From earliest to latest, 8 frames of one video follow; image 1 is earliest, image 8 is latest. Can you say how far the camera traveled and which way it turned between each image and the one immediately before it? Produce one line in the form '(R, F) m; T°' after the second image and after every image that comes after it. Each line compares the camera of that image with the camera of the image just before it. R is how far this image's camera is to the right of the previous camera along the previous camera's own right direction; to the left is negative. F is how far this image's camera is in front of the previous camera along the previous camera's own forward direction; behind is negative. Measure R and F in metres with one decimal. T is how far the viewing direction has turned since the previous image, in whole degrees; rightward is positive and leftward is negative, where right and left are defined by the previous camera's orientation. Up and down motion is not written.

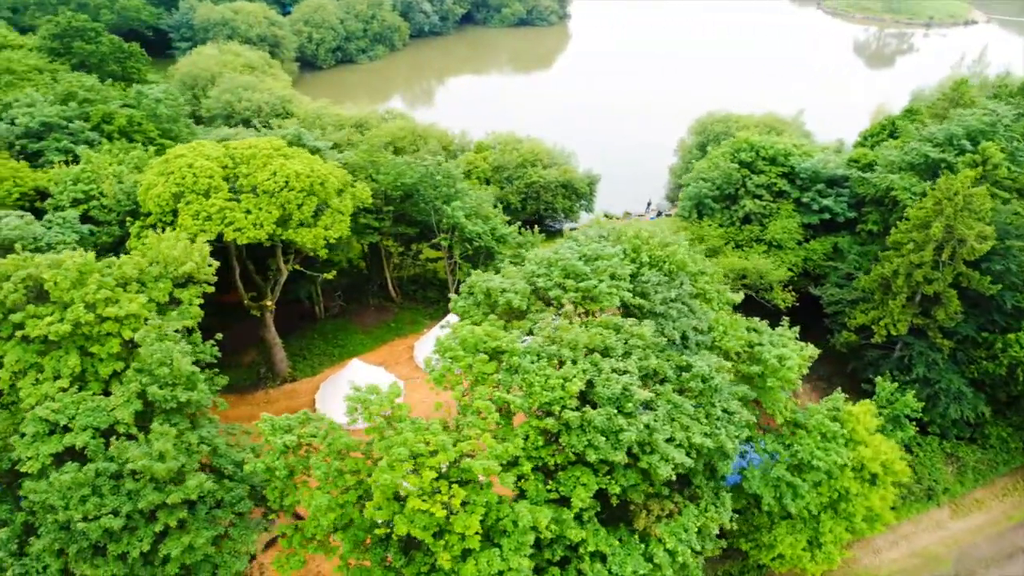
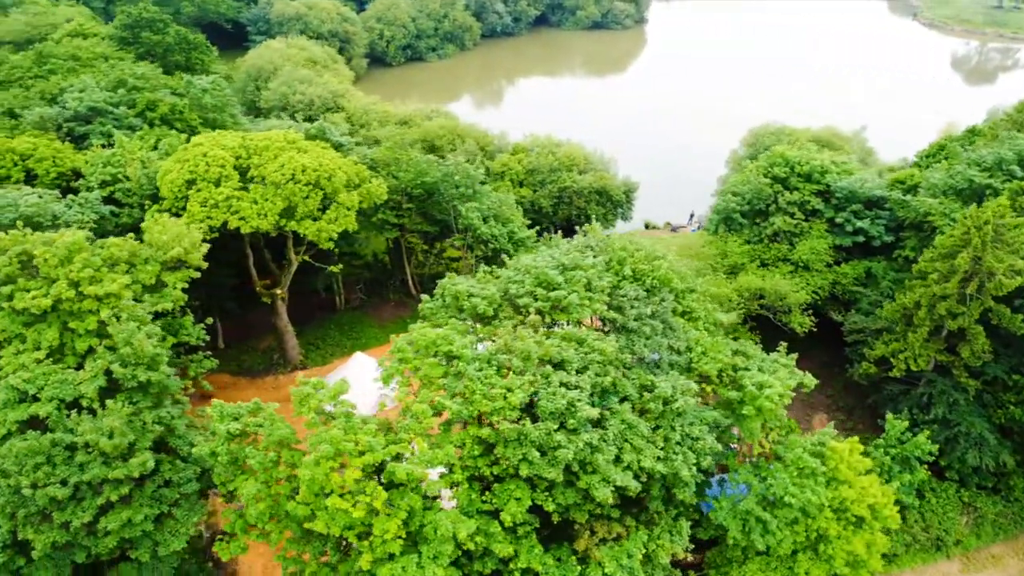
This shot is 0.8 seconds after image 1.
(+2.7, +0.4) m; -6°
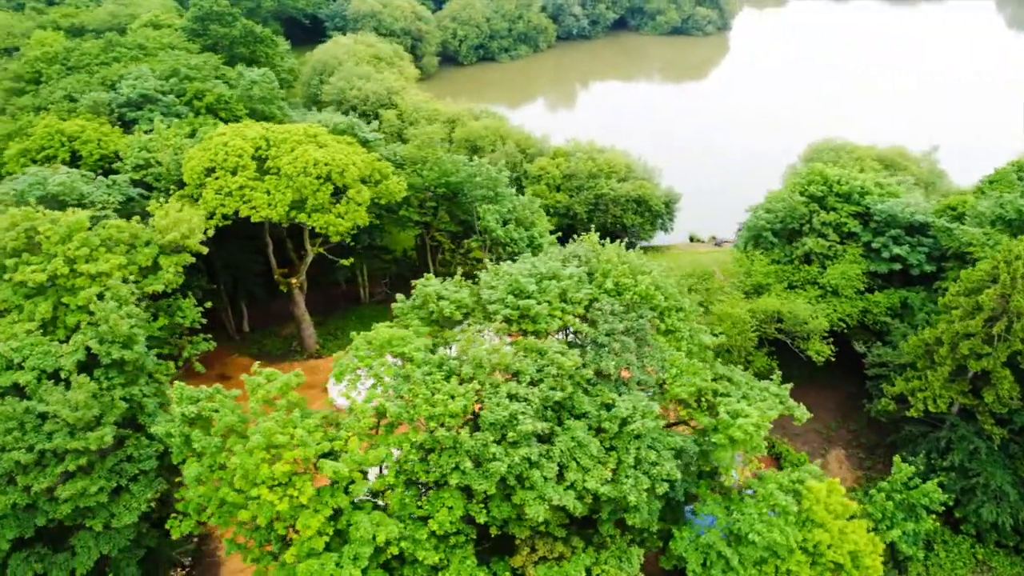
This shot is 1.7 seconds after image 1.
(+2.6, +0.4) m; -6°
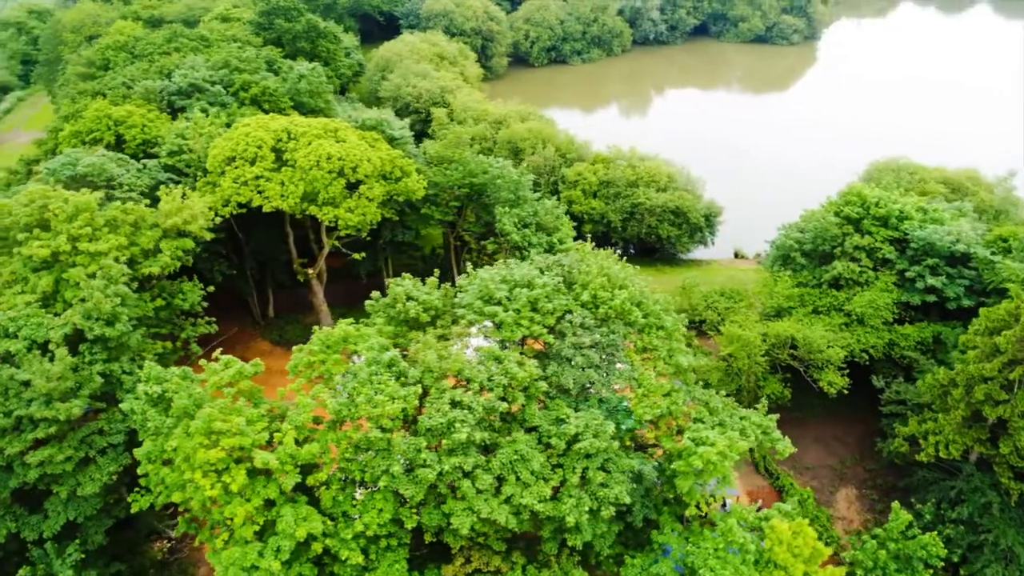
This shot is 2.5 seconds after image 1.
(+2.7, +0.4) m; -6°
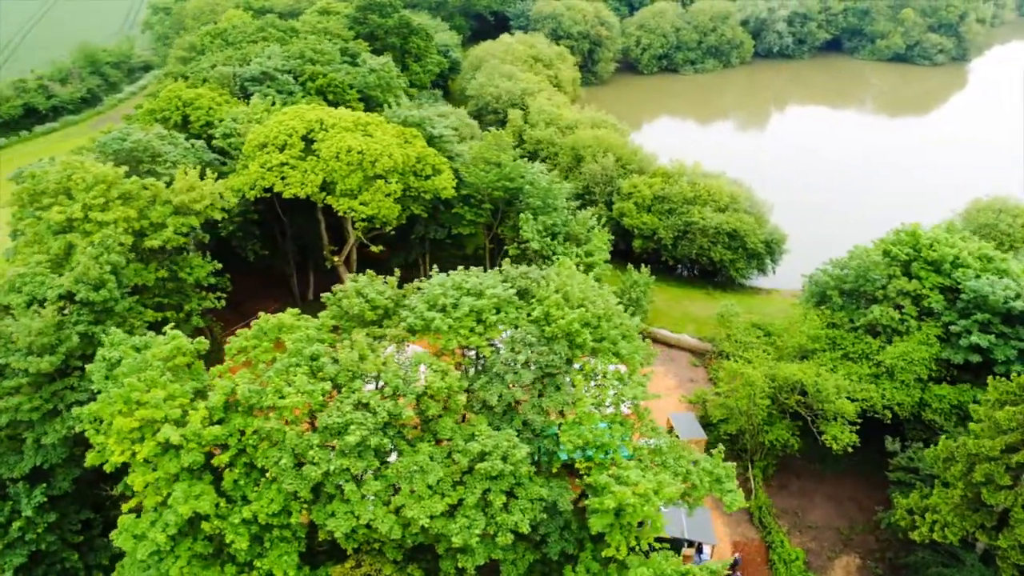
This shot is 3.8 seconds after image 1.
(+4.1, +0.8) m; -10°
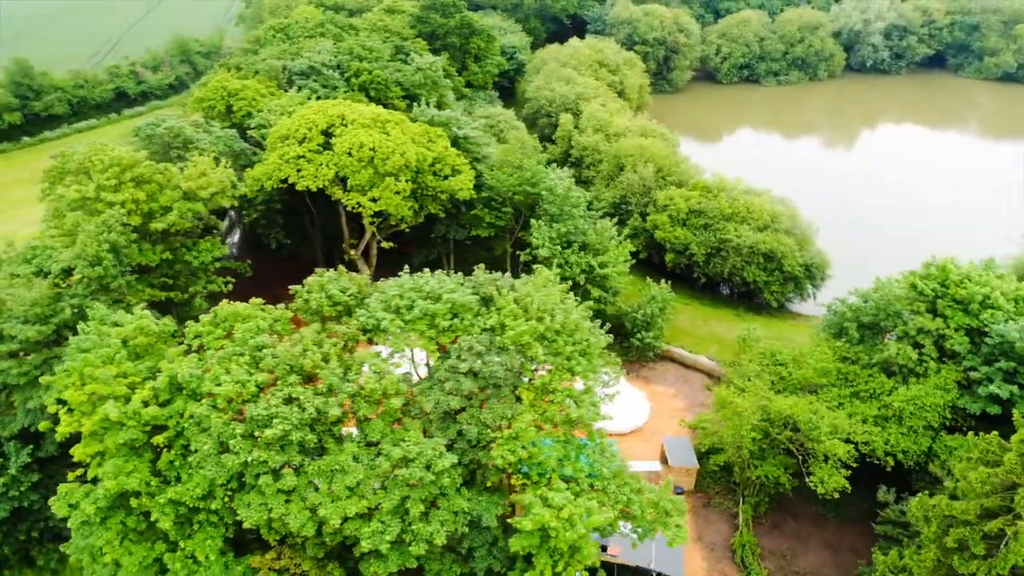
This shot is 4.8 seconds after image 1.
(+3.0, +0.5) m; -7°
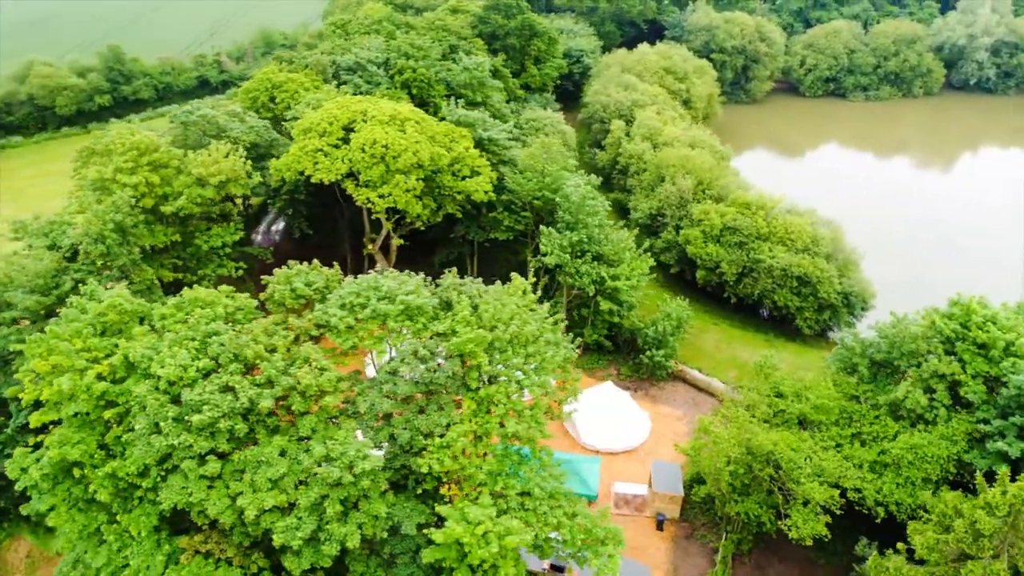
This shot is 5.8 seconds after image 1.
(+3.0, +0.6) m; -7°
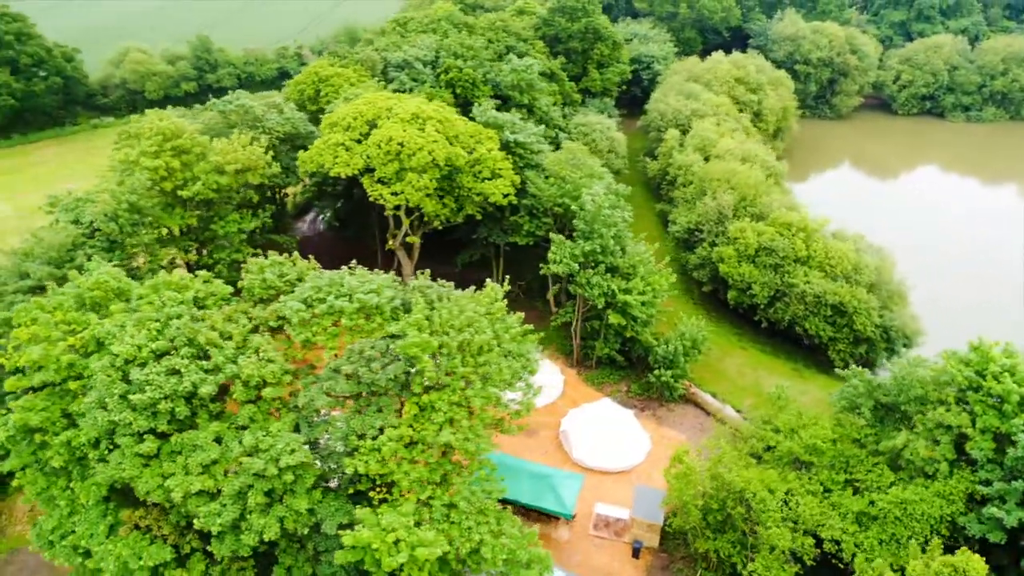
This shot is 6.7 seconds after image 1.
(+3.0, +0.6) m; -7°
